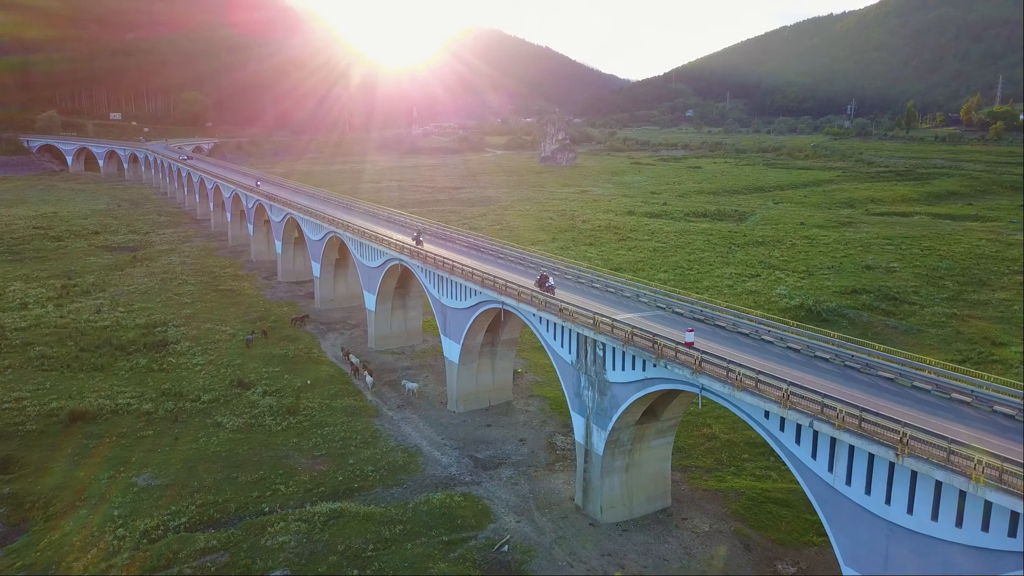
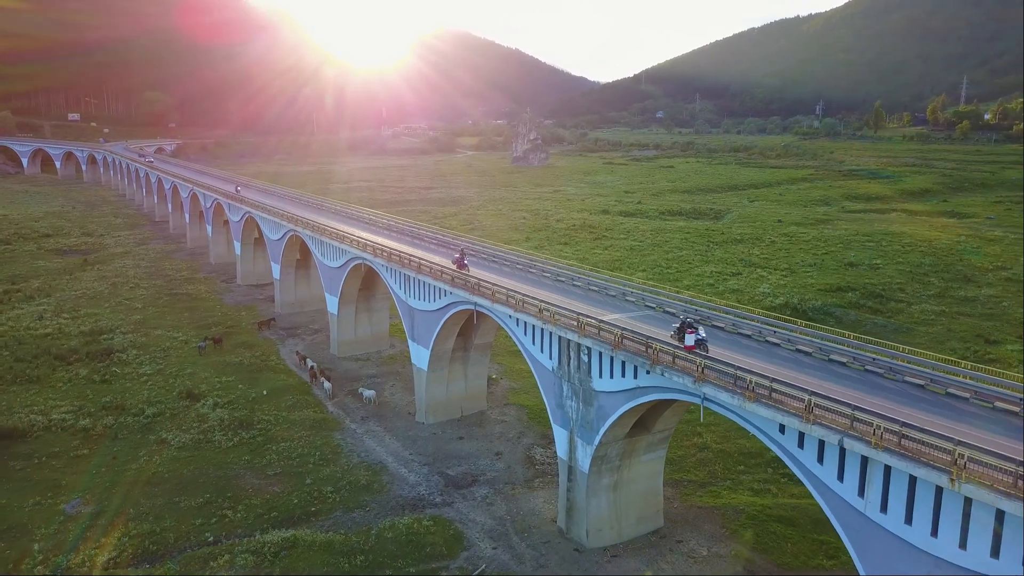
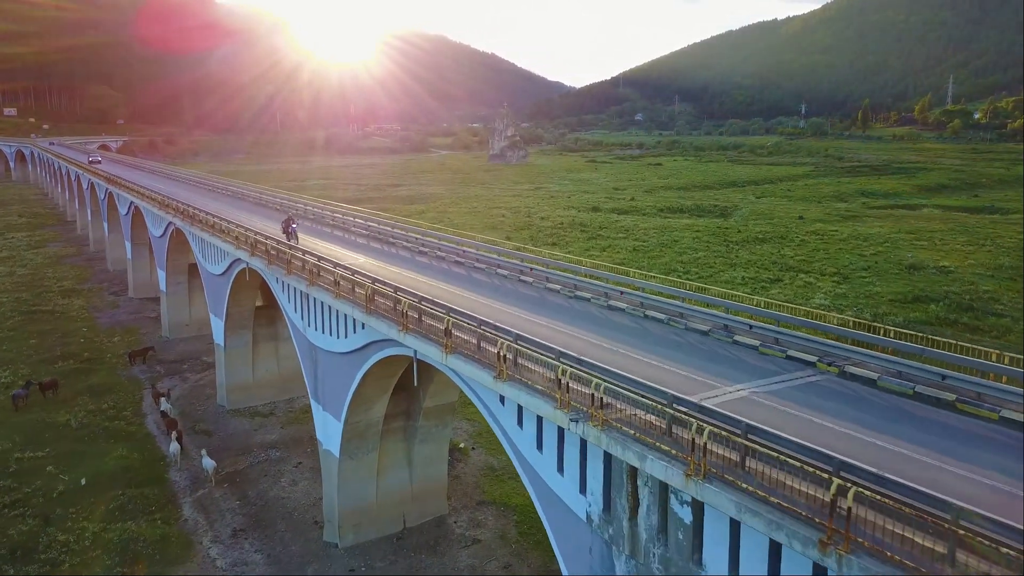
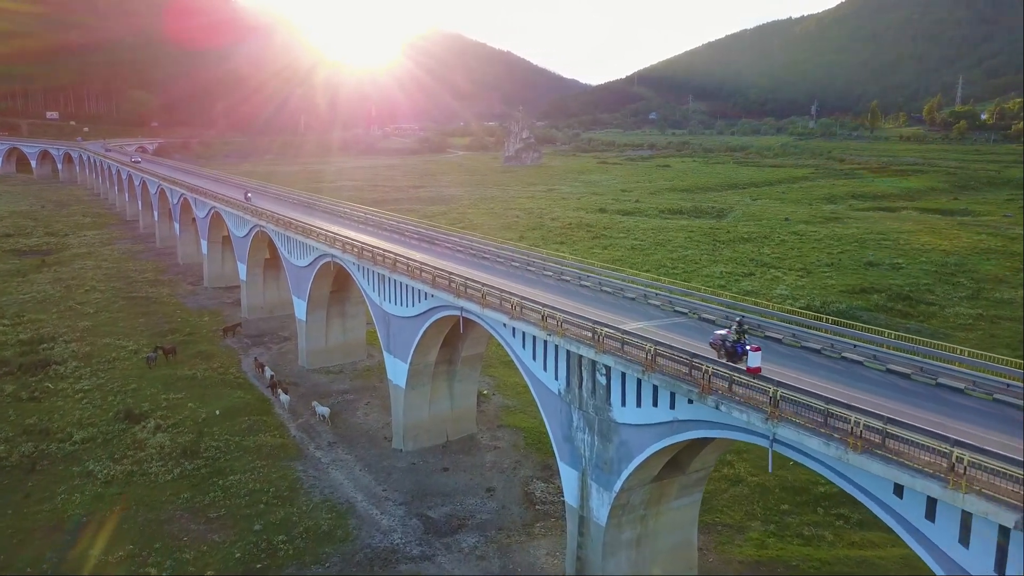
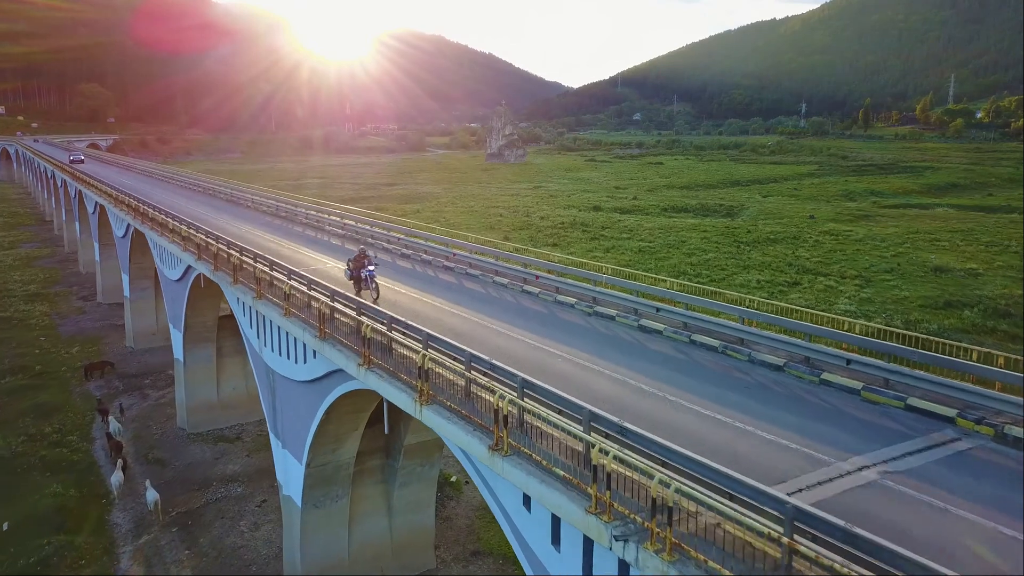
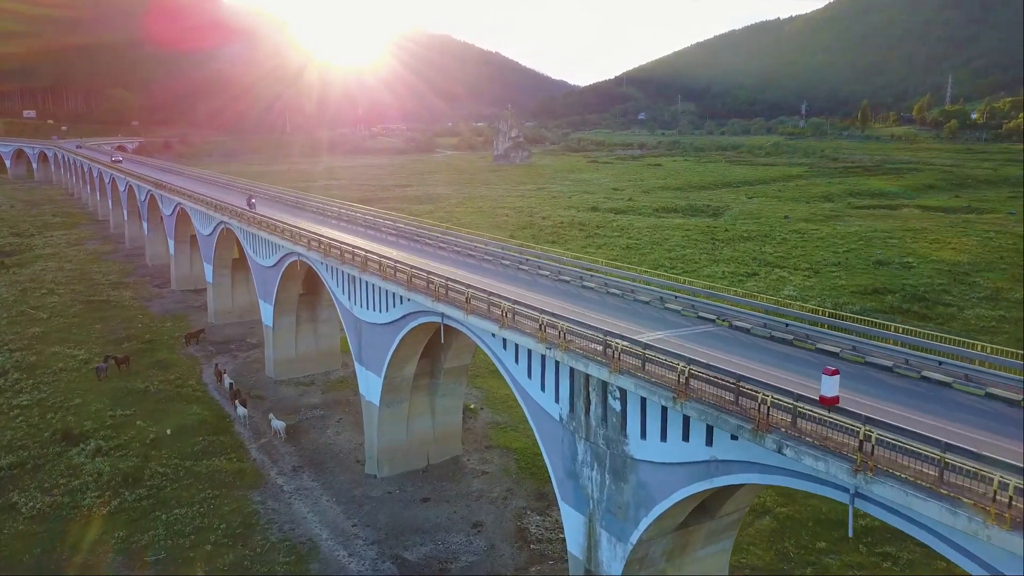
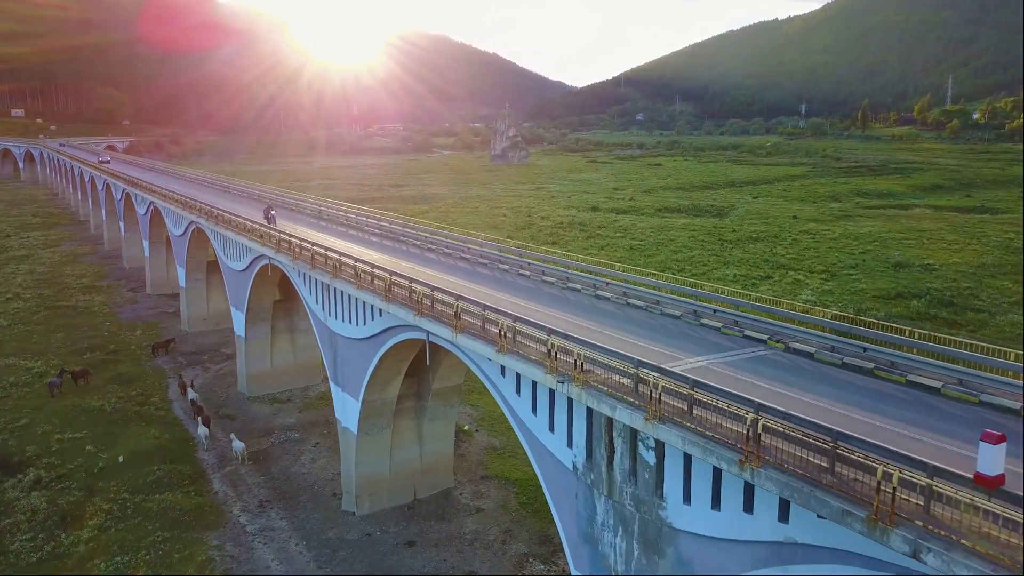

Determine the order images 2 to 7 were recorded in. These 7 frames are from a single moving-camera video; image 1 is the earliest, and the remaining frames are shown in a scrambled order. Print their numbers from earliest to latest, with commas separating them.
2, 4, 6, 7, 3, 5
